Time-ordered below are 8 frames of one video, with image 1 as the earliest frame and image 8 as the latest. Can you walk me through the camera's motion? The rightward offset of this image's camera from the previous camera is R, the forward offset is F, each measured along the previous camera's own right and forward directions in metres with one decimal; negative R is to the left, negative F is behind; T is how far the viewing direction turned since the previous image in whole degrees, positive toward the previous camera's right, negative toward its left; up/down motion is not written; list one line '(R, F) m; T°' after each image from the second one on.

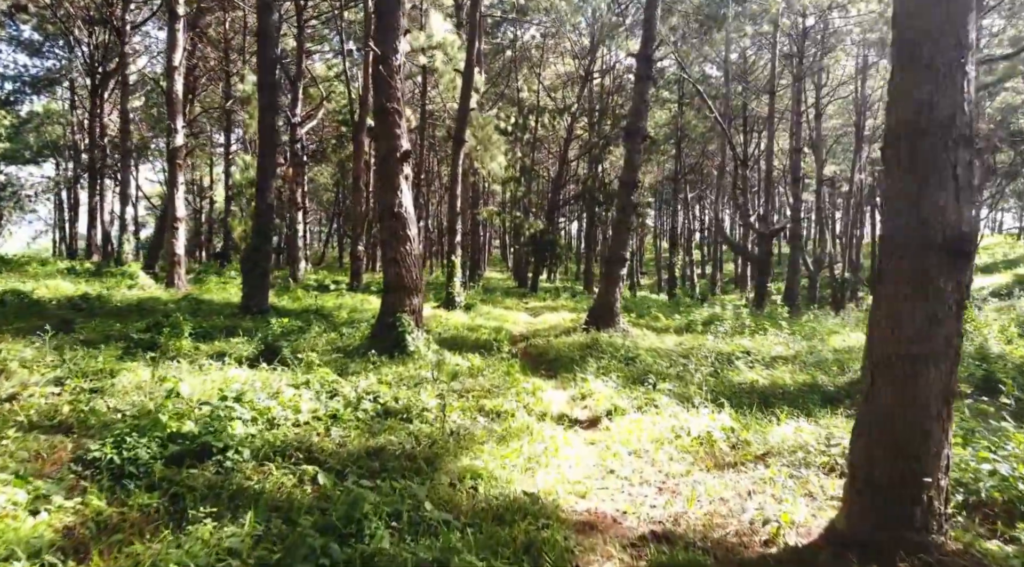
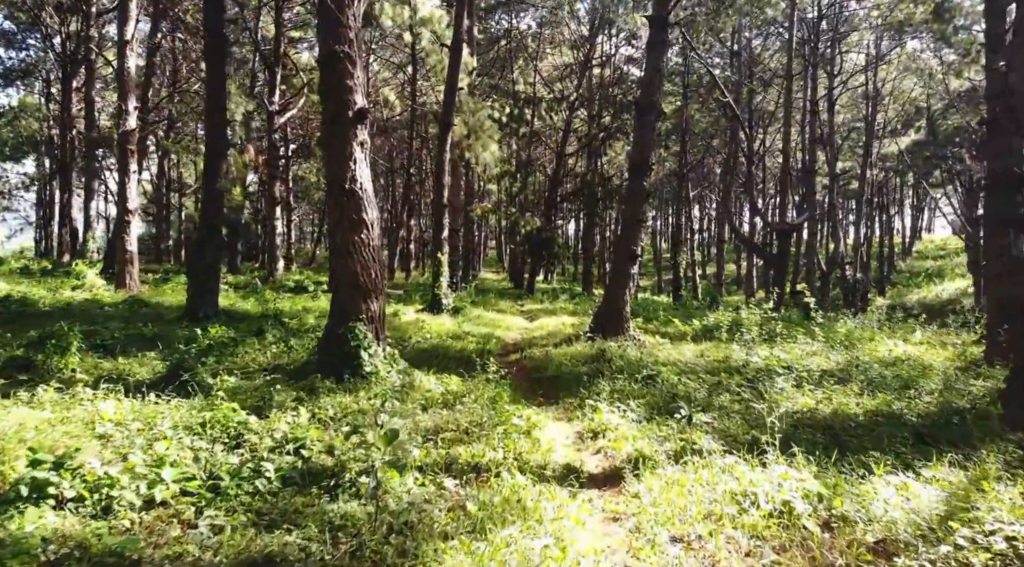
(+0.1, +2.1) m; 0°
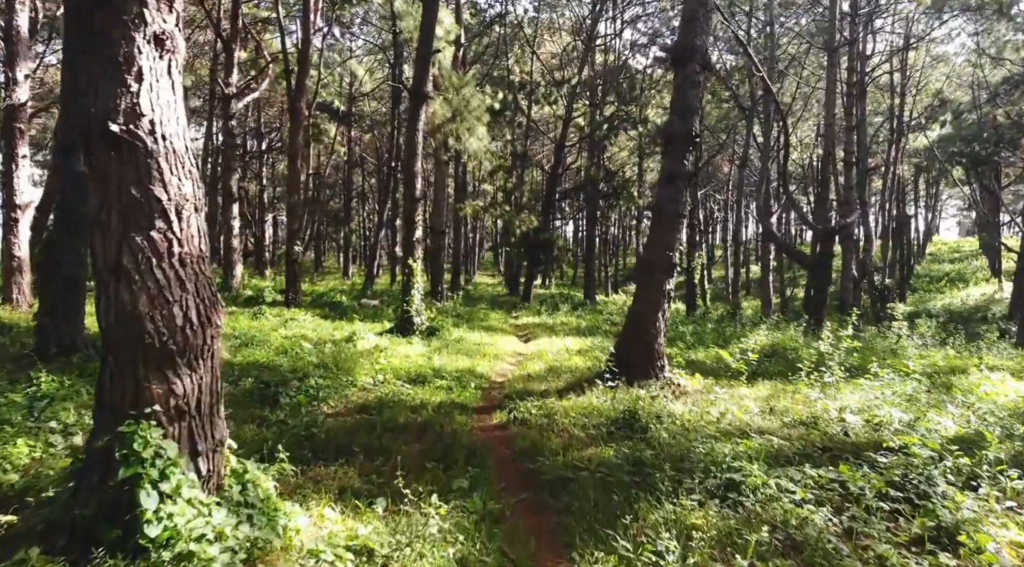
(+0.1, +3.7) m; 0°
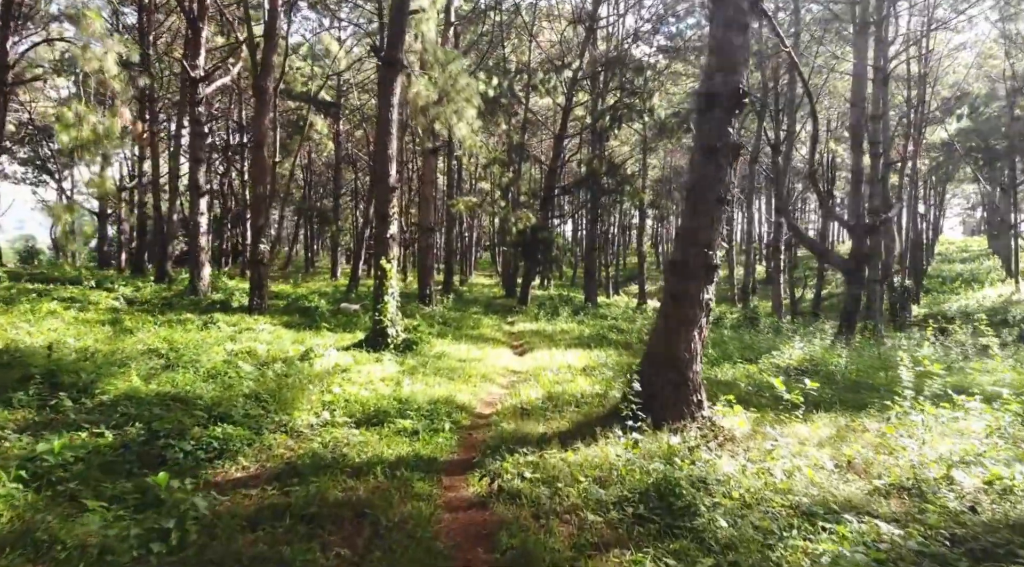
(+0.1, +2.1) m; 0°
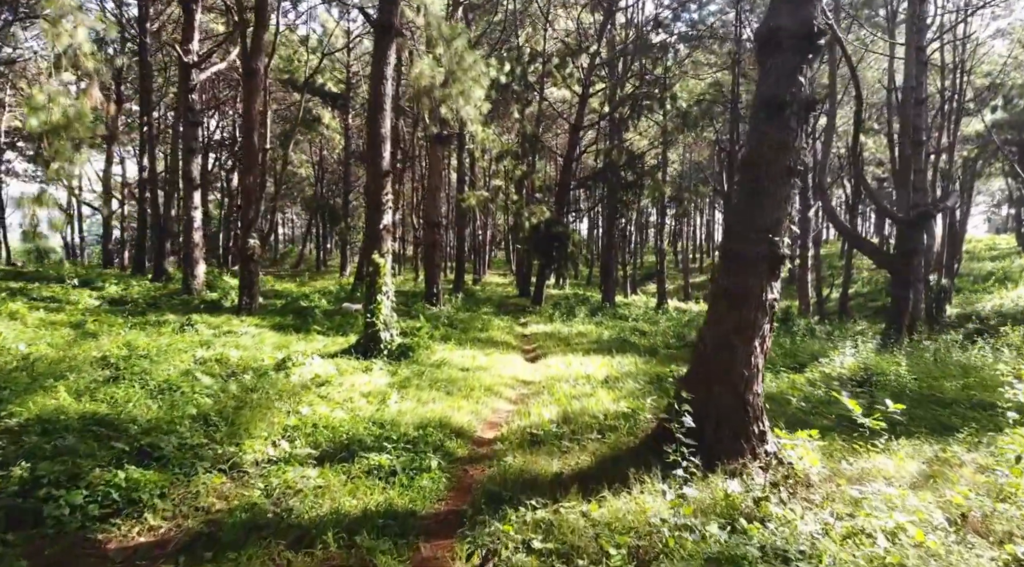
(+0.1, +1.4) m; -1°
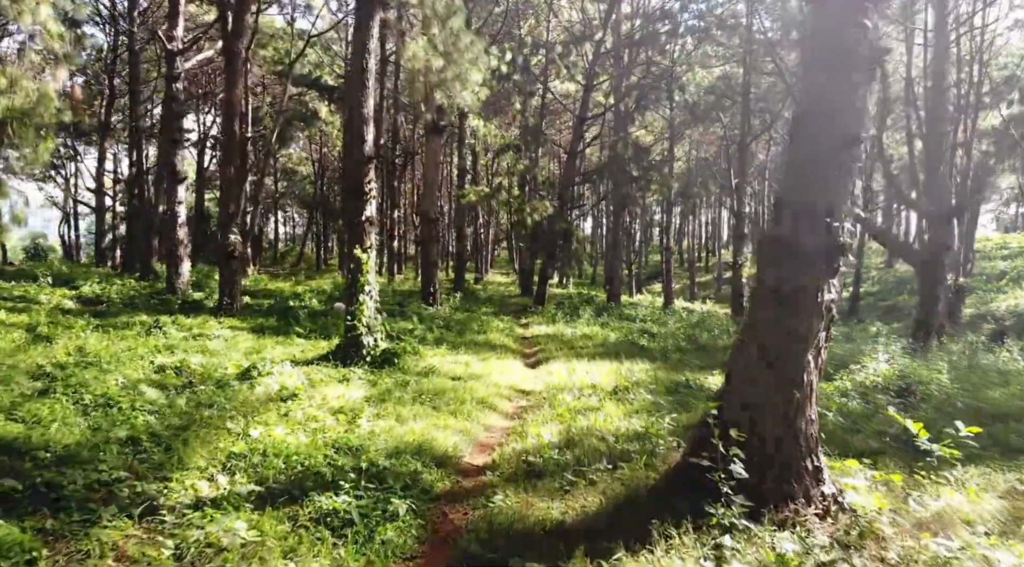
(+0.1, +1.0) m; 0°
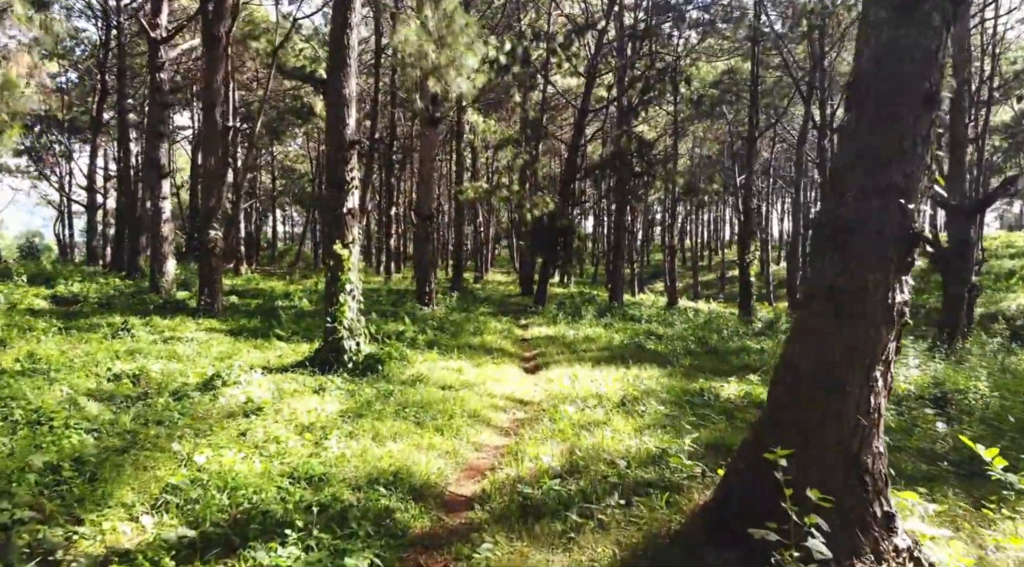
(0.0, +0.8) m; 0°
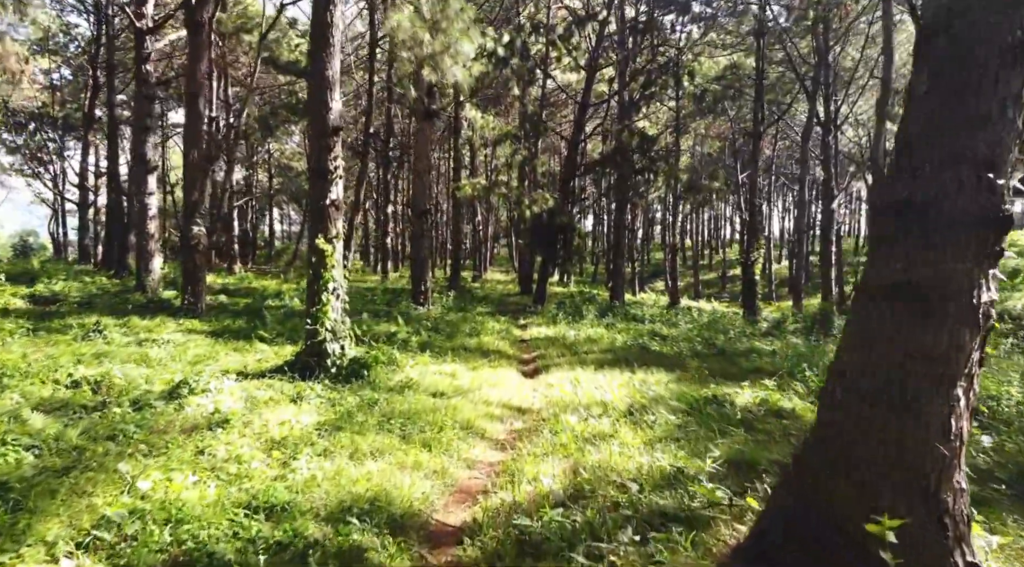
(0.0, +0.6) m; 0°
